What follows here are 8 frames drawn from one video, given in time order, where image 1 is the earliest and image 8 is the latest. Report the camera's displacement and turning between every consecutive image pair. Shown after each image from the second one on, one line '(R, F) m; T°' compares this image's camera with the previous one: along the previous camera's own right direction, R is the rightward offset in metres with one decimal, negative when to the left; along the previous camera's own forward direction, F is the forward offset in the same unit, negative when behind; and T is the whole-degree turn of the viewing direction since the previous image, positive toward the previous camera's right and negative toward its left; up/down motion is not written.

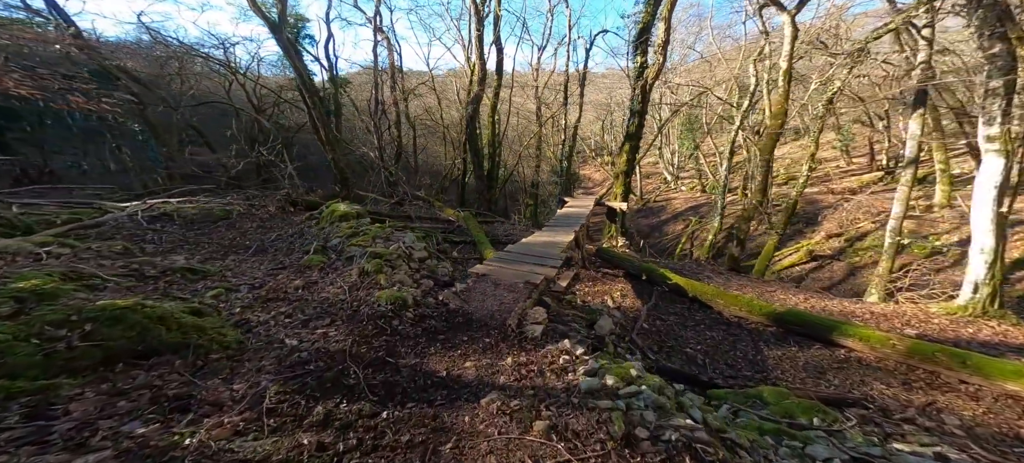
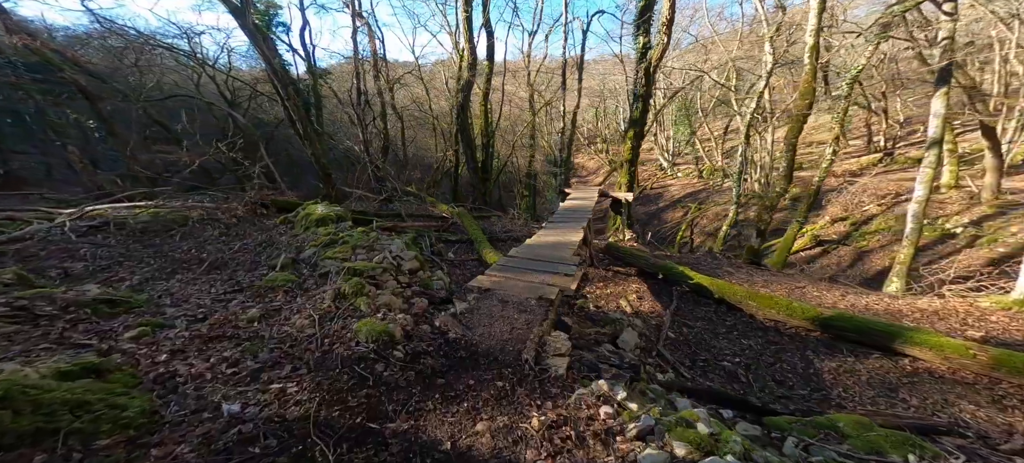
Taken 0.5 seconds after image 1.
(-0.2, +0.8) m; +1°
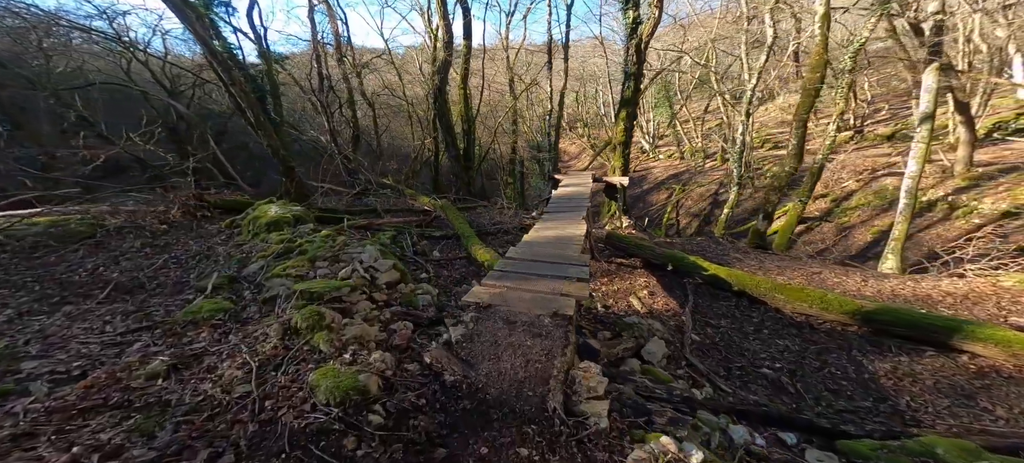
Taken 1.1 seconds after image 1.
(-0.2, +0.8) m; +3°
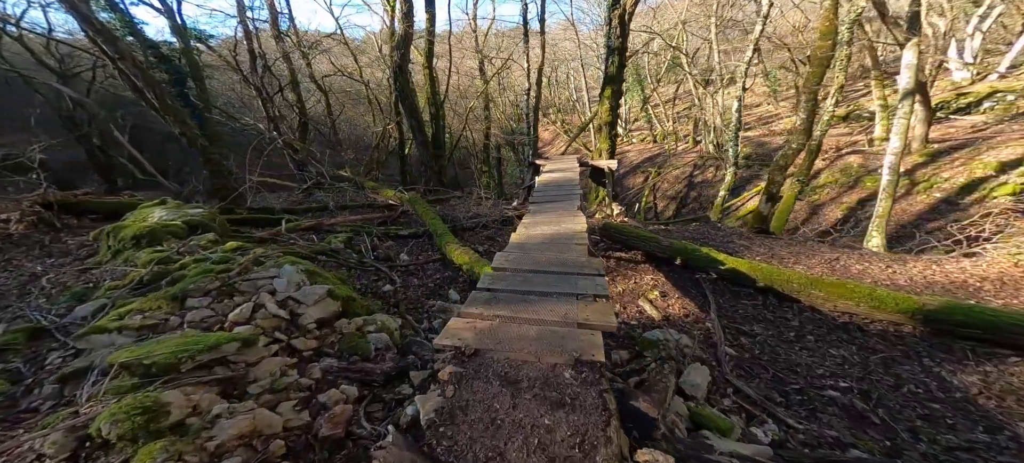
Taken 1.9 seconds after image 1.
(-0.1, +1.1) m; +4°
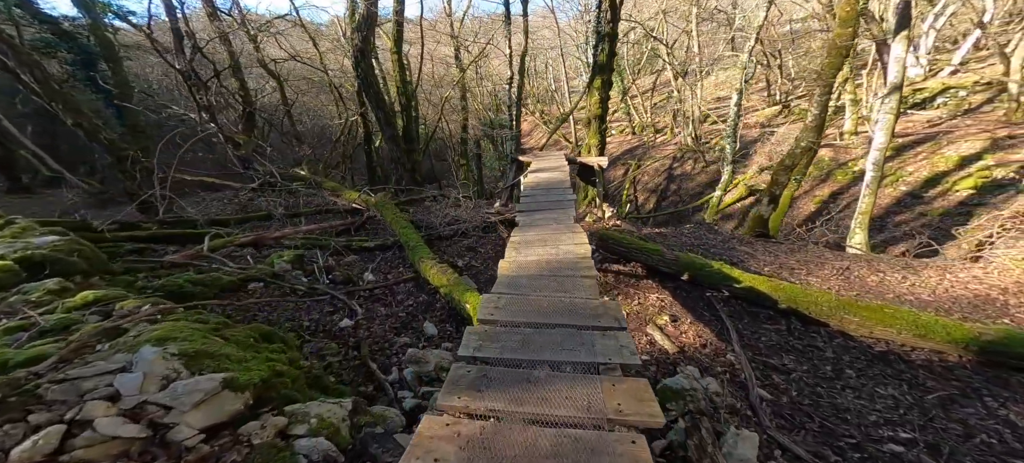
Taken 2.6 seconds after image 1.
(-0.1, +0.8) m; +4°
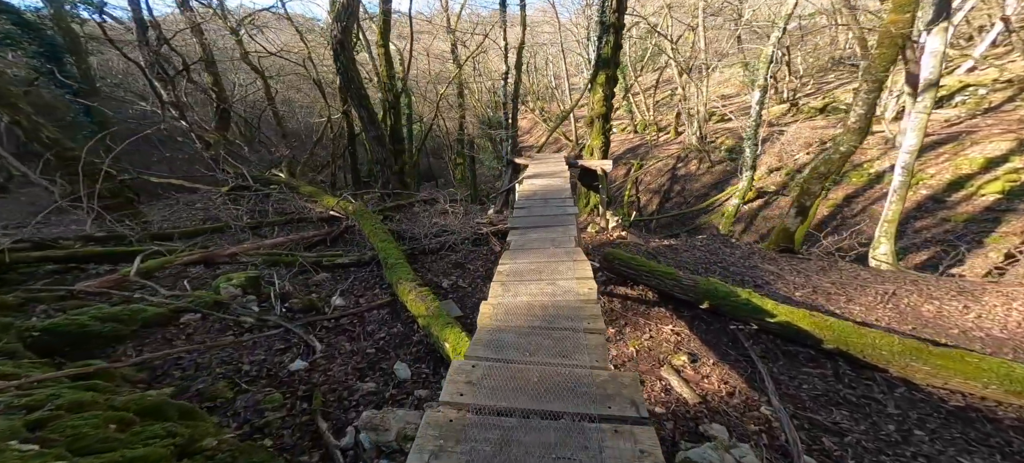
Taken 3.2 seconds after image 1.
(+0.1, +0.7) m; 0°
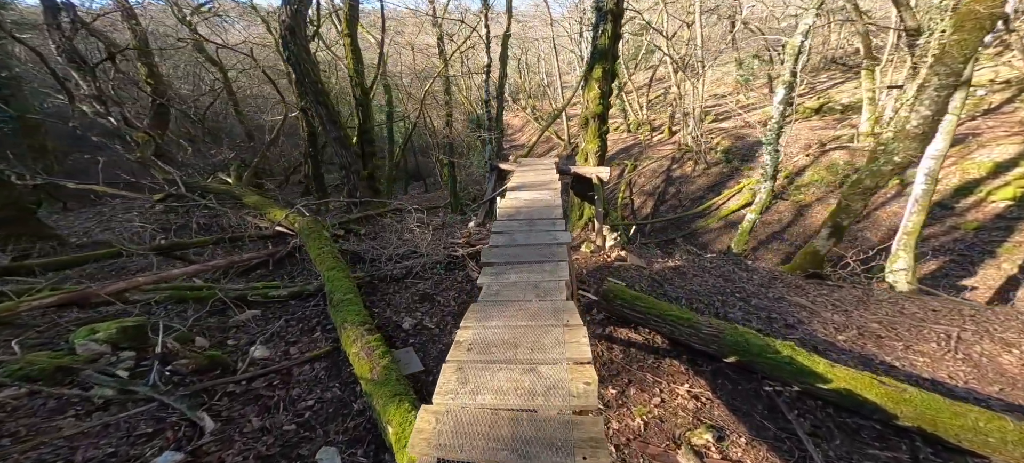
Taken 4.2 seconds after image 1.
(+0.2, +0.9) m; +1°
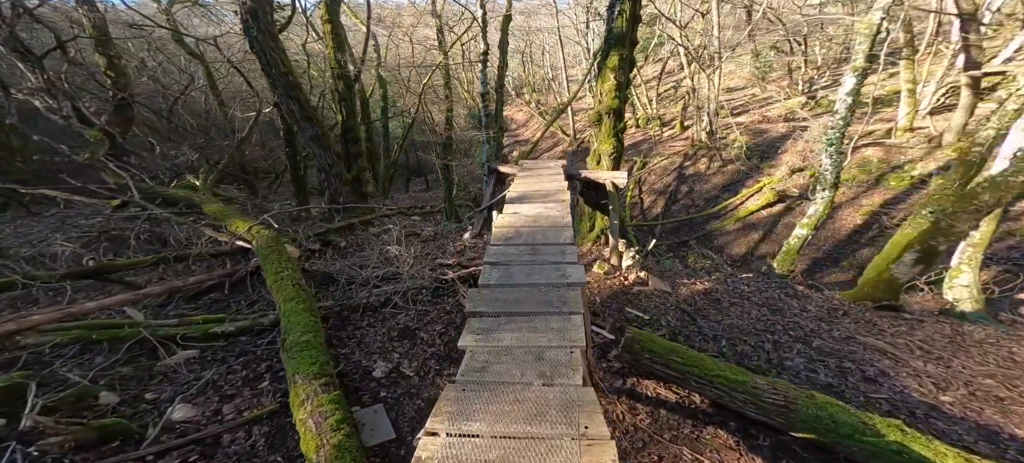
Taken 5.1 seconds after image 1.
(+0.1, +0.8) m; -1°
